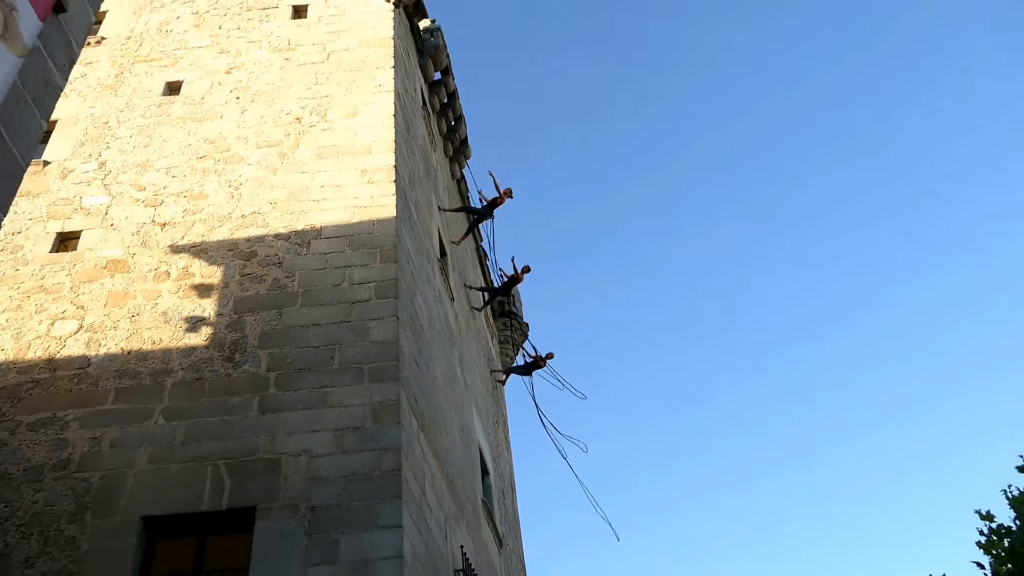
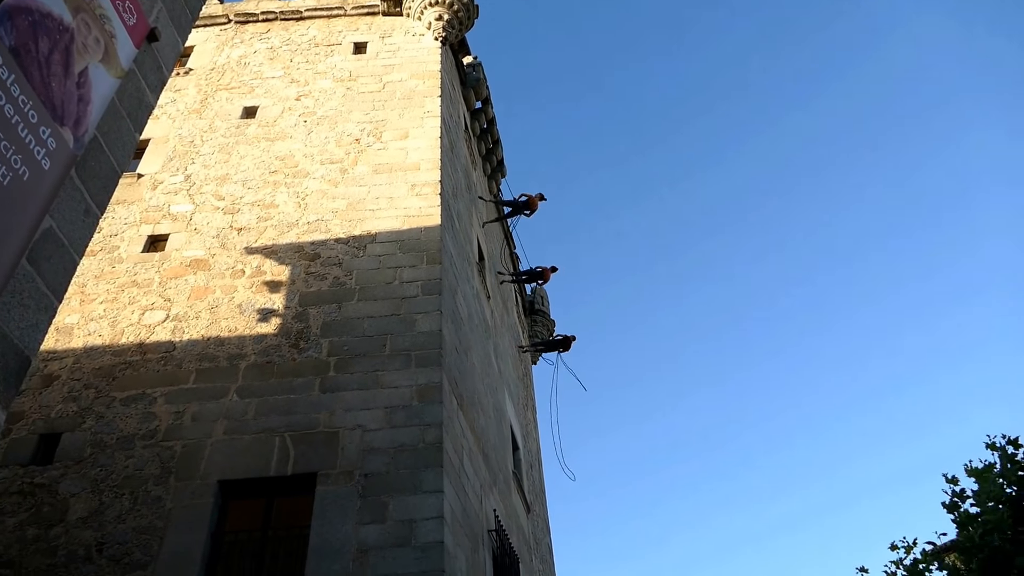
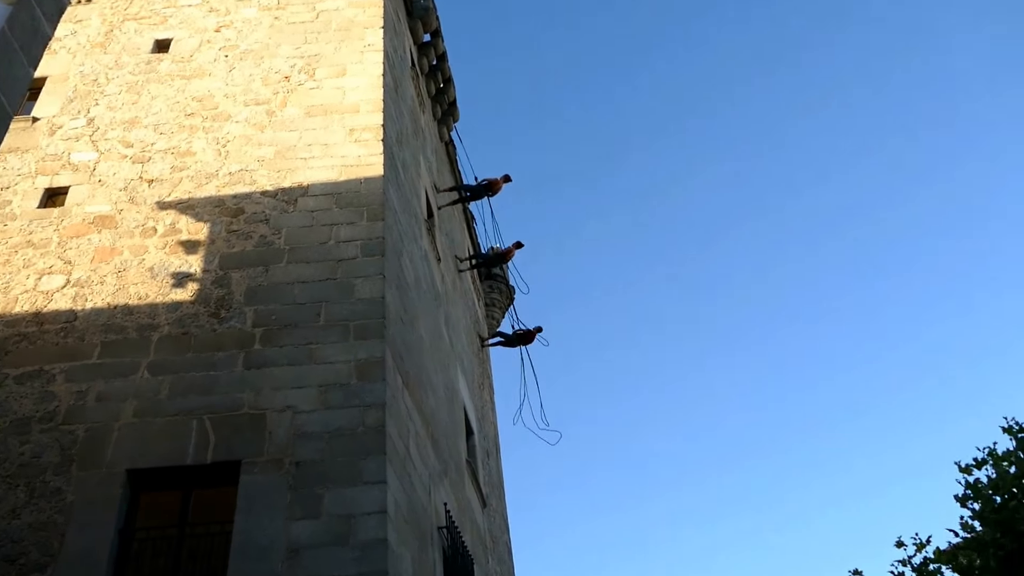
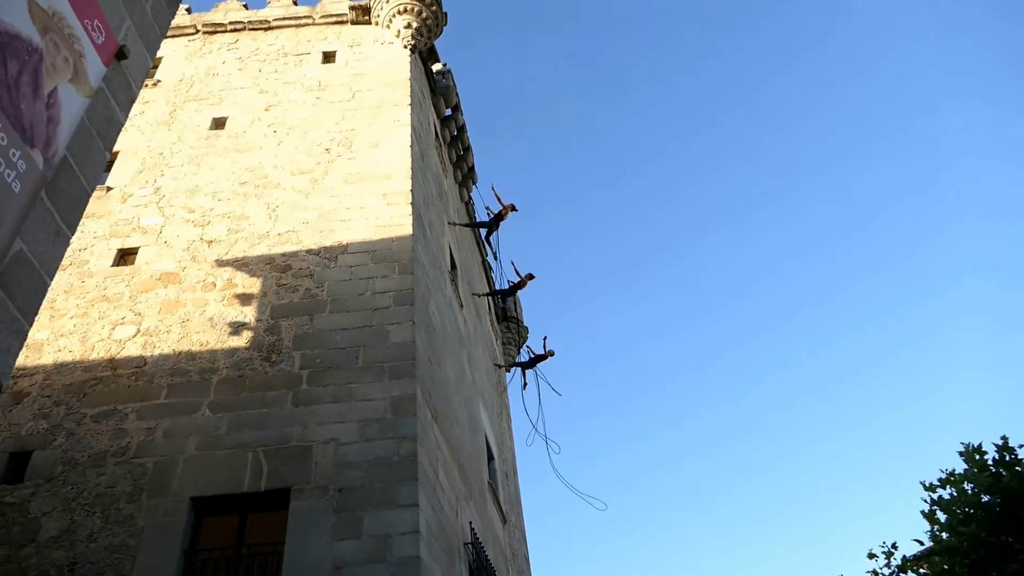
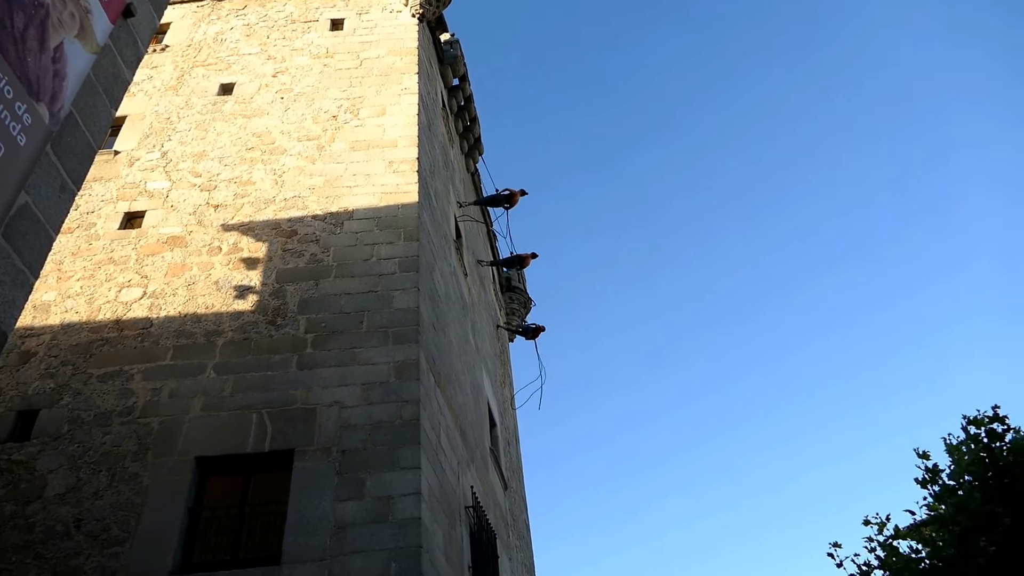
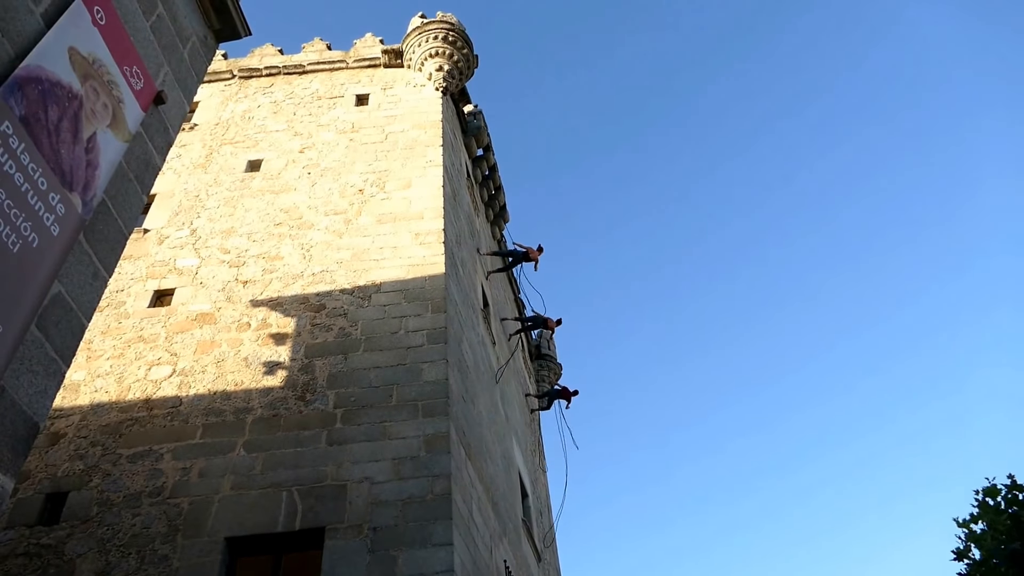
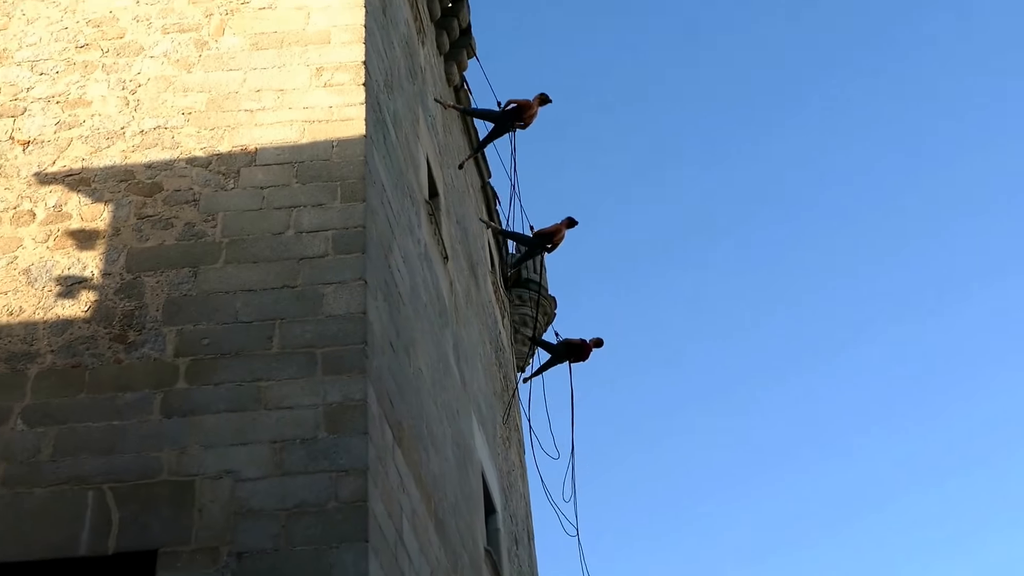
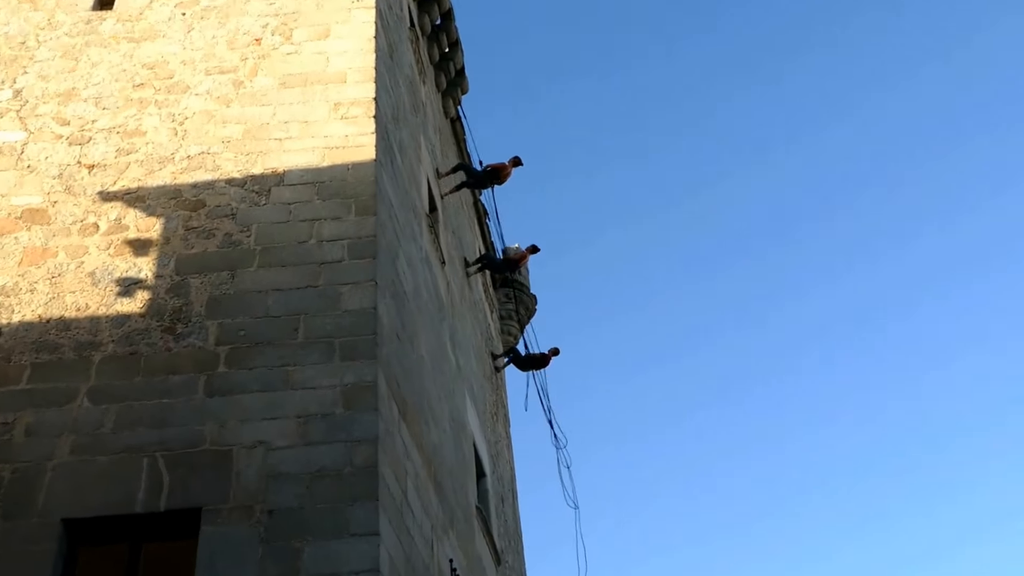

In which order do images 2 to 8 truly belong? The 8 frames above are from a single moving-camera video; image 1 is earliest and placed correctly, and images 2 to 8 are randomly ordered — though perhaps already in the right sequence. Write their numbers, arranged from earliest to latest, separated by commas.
4, 6, 2, 5, 3, 8, 7
